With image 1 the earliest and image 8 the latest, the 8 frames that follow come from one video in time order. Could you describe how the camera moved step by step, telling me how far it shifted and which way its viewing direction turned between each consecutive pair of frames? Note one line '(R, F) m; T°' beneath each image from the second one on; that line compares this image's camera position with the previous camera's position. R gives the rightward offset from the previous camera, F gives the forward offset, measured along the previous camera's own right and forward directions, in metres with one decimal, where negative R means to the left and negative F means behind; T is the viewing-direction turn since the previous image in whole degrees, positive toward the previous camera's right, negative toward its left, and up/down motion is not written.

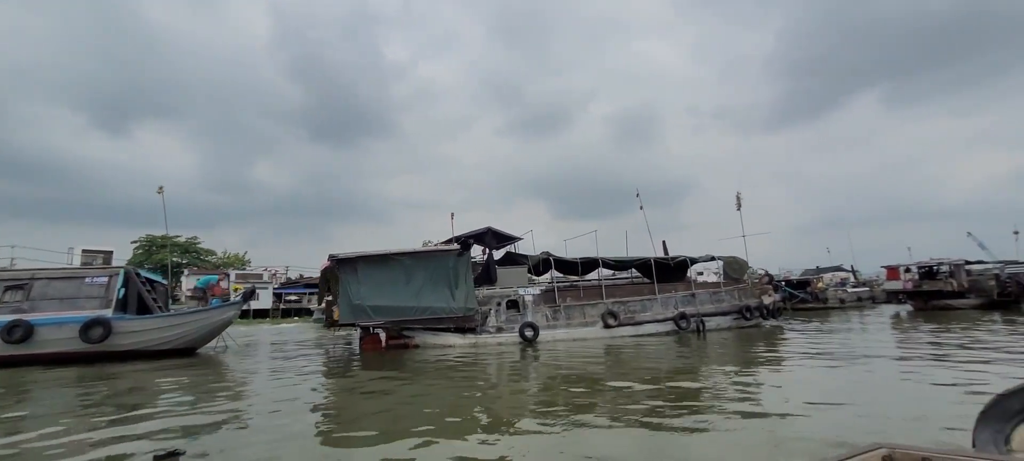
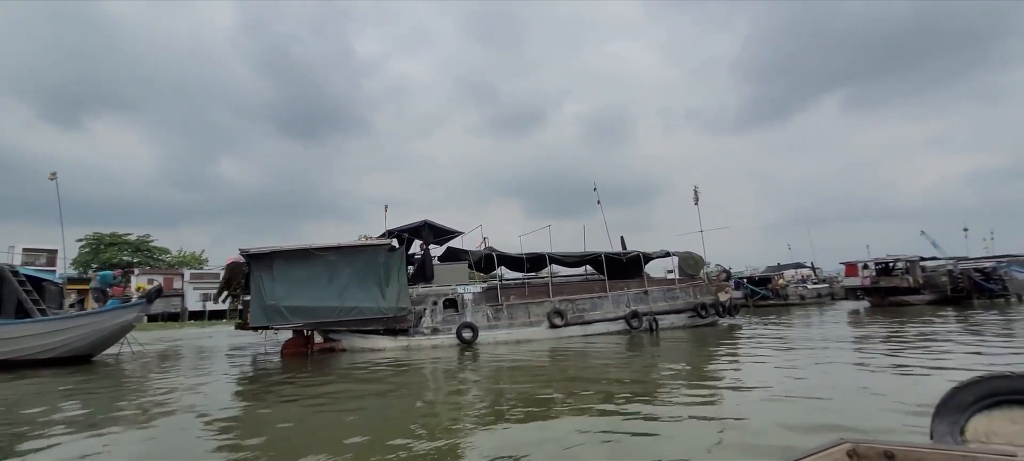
(+1.0, +1.1) m; +3°
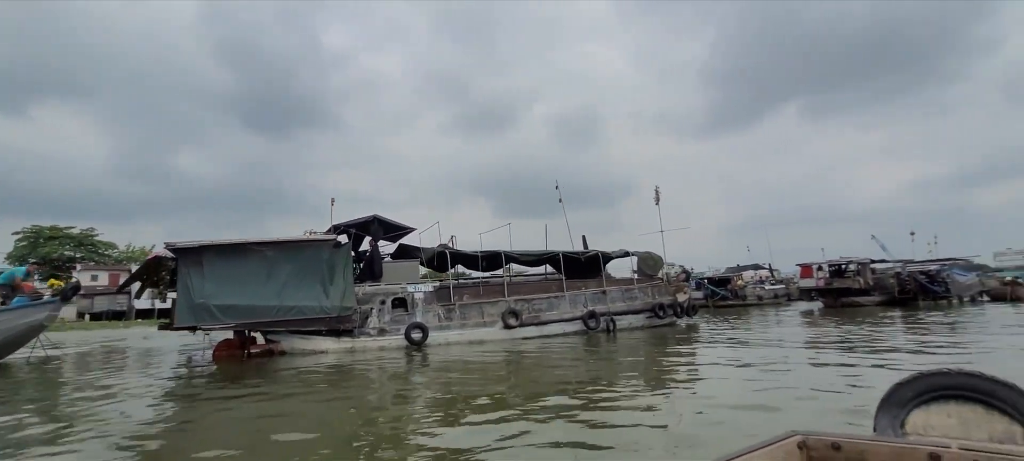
(+0.4, +0.5) m; +4°
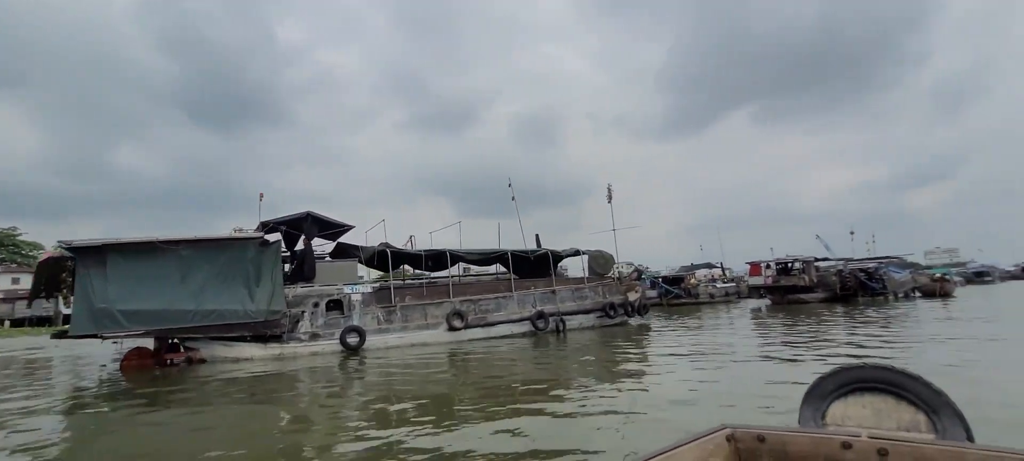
(+0.5, +0.5) m; +4°
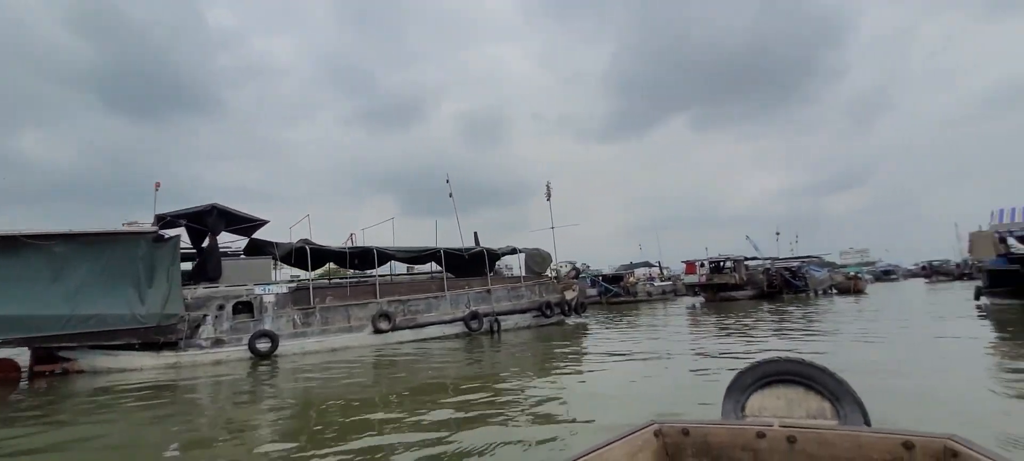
(+0.4, +0.5) m; +6°
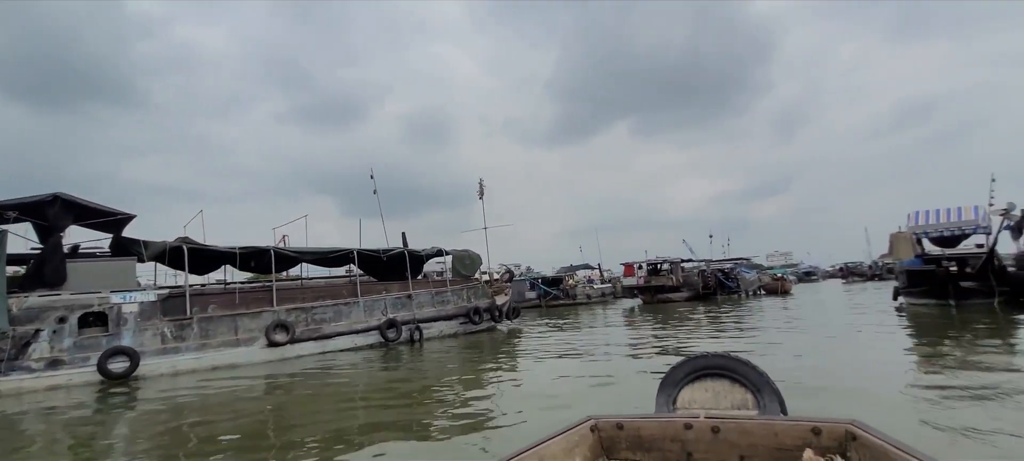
(+0.6, +1.1) m; +6°
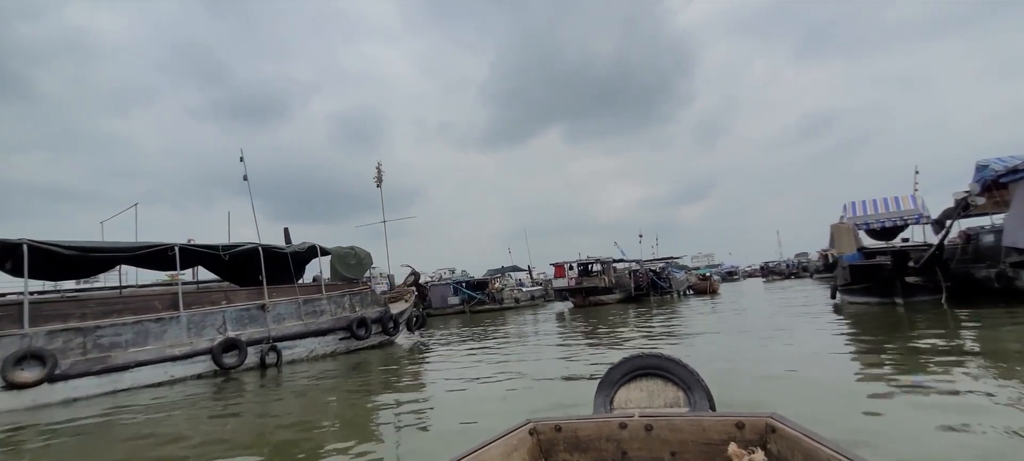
(+1.0, +2.6) m; +7°
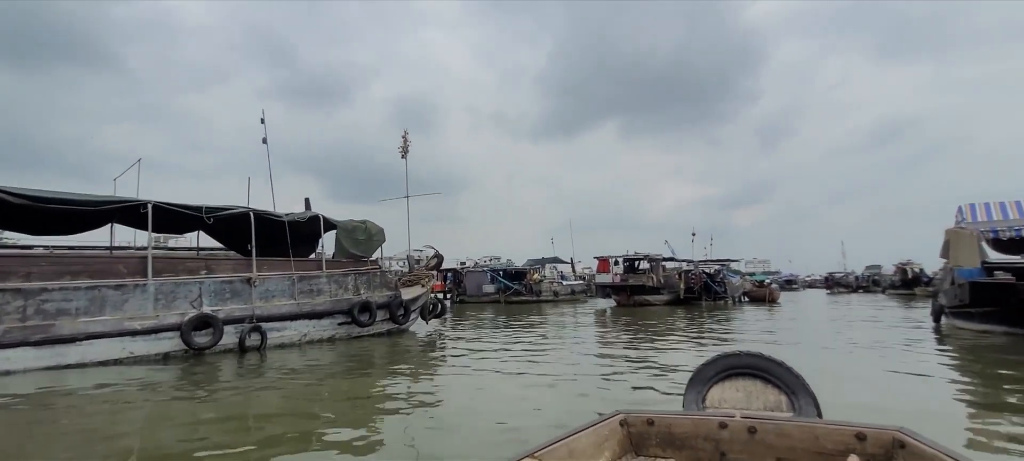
(+0.3, +1.8) m; -6°
